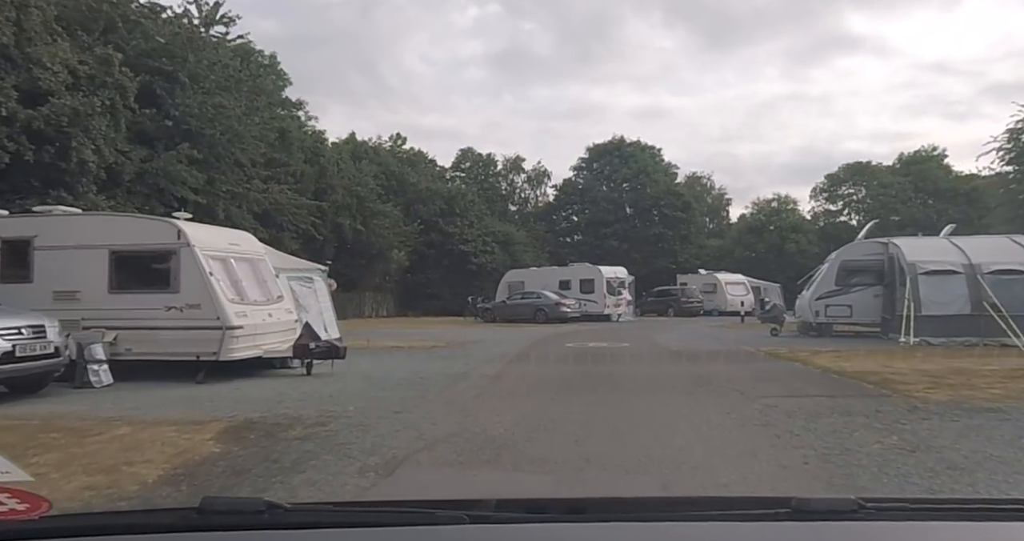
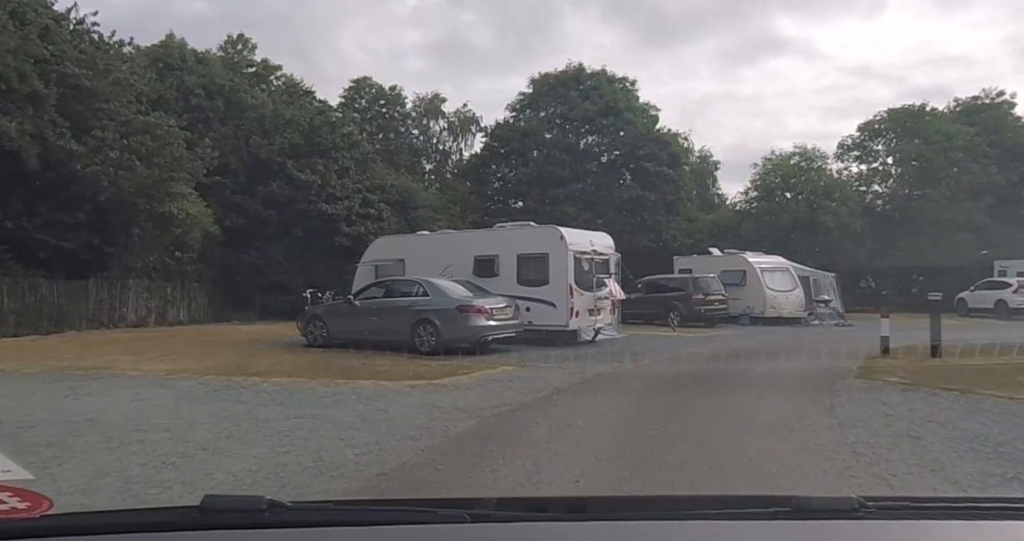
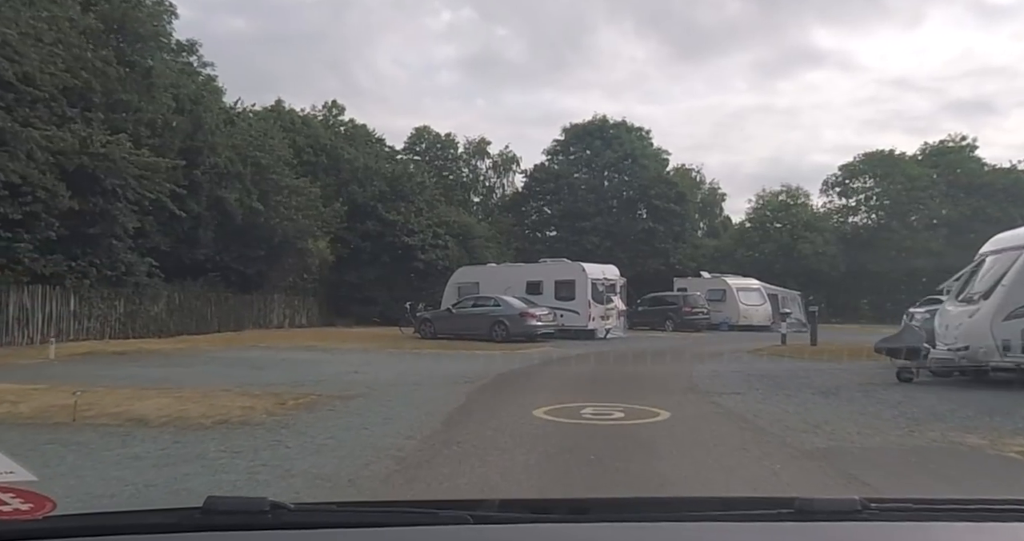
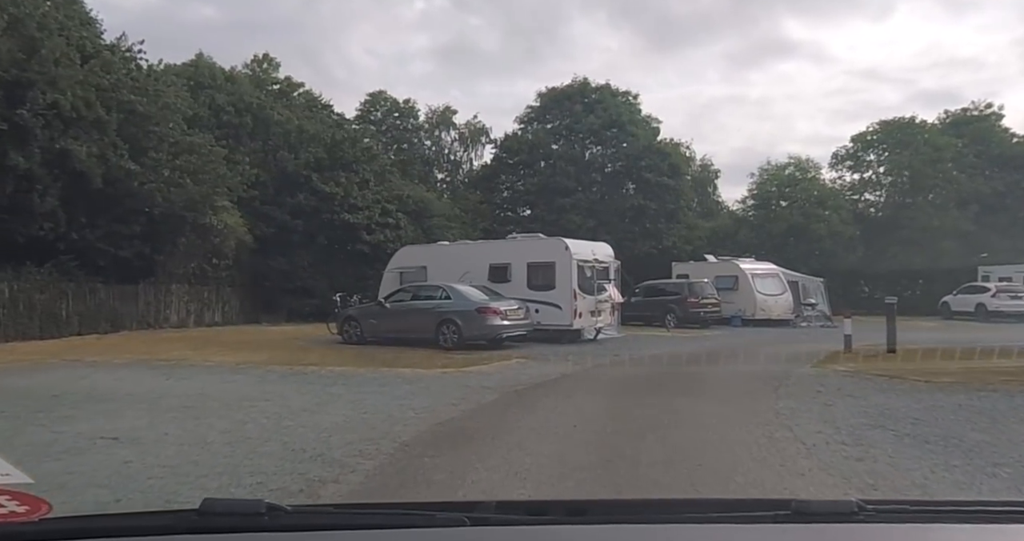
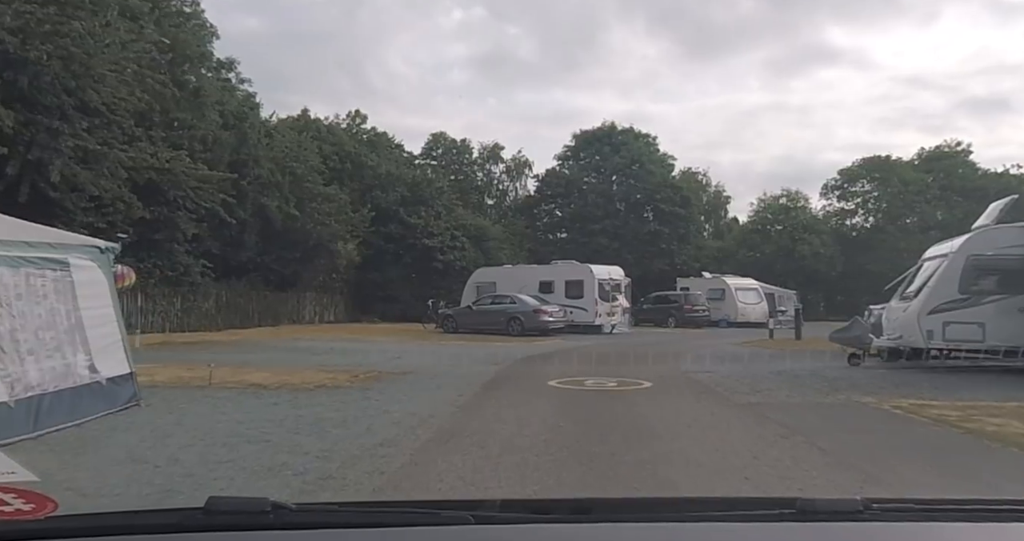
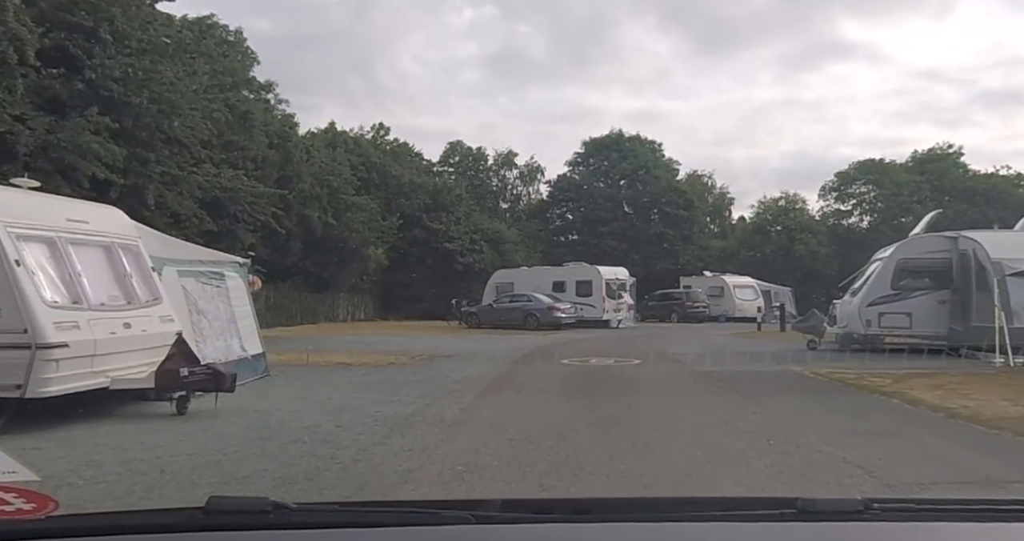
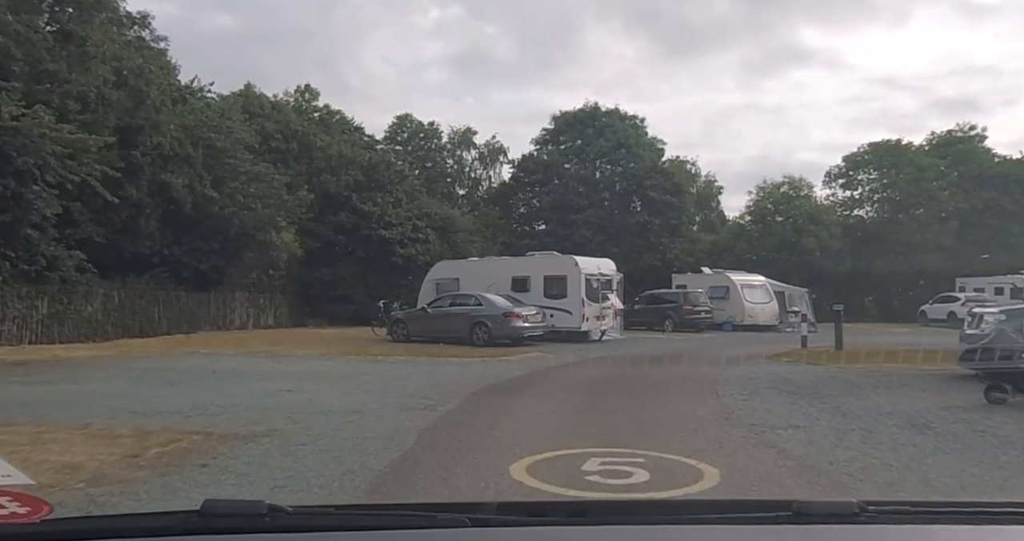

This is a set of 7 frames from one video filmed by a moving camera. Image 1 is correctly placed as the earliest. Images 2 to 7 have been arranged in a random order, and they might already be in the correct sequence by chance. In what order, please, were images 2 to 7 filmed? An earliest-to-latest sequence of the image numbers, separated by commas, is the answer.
6, 5, 3, 7, 4, 2
